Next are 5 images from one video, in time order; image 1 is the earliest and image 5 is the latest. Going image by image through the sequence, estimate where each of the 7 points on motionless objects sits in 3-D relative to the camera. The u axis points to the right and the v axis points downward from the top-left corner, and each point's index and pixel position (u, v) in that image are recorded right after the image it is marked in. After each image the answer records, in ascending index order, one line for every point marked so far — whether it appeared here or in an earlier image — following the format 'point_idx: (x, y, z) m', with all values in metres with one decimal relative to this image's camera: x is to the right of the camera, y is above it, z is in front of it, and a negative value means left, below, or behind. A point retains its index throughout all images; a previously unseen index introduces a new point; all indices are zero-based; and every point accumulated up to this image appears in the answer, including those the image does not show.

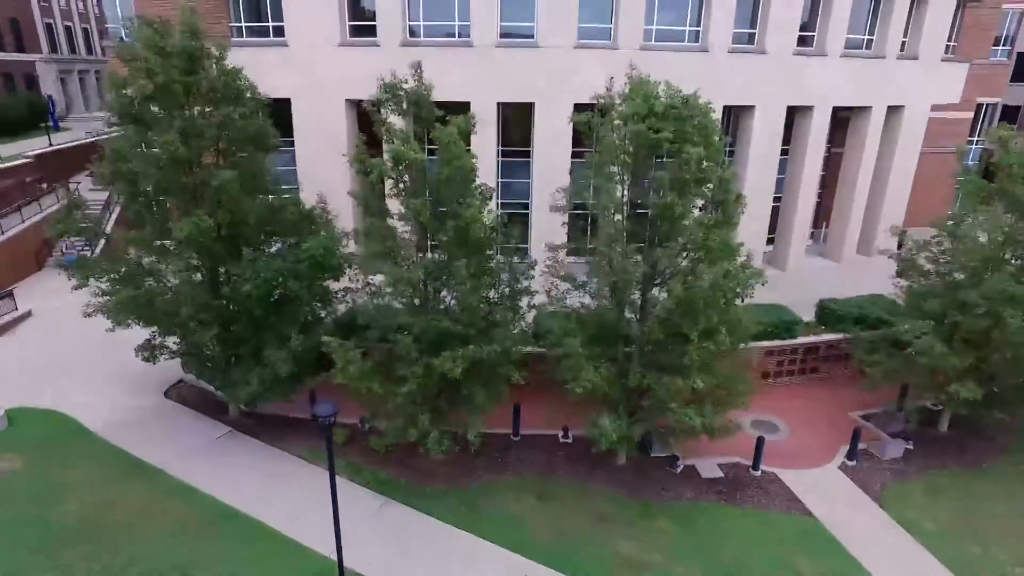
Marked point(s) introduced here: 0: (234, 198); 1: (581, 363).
0: (-4.2, +1.3, +10.2) m
1: (+1.0, -1.1, +10.0) m
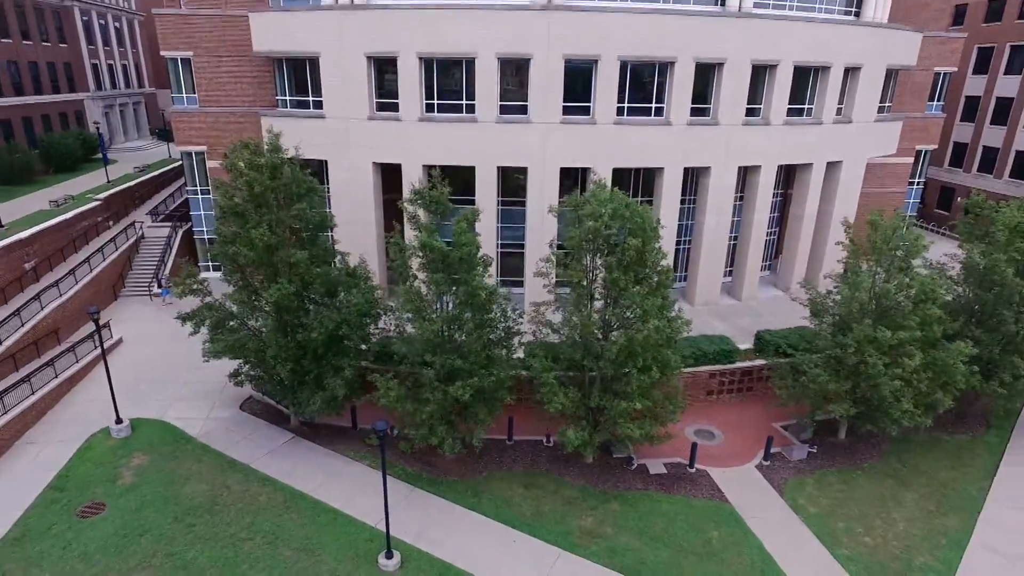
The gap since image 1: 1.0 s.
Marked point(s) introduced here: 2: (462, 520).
0: (-4.3, +0.4, +14.0) m
1: (+0.9, -2.1, +13.8) m
2: (-1.0, -4.6, +13.4) m
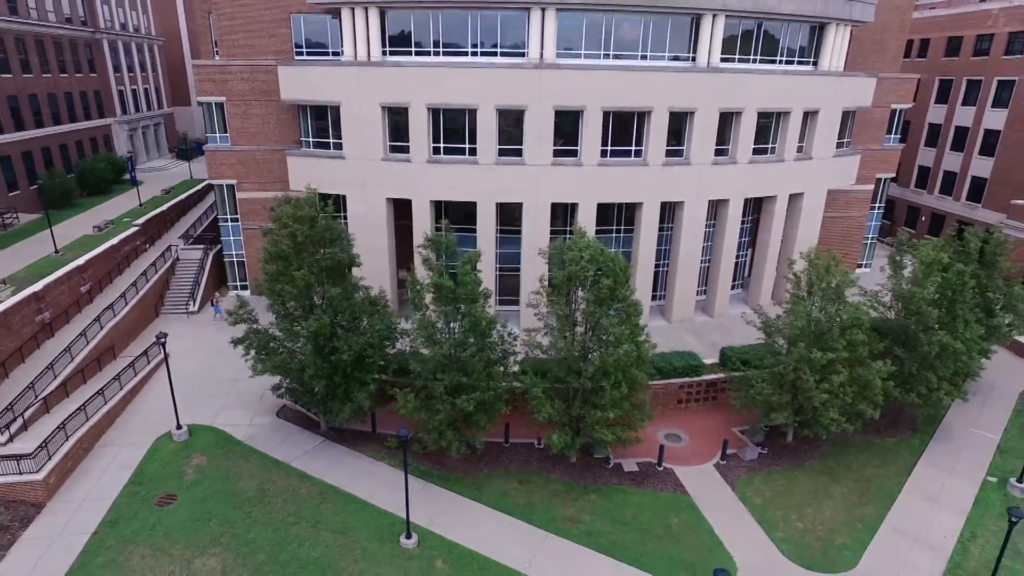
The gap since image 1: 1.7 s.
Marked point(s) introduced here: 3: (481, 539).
0: (-4.4, -0.3, +16.9) m
1: (+0.8, -2.8, +16.7) m
2: (-1.1, -5.3, +16.3) m
3: (-0.7, -5.7, +15.3) m
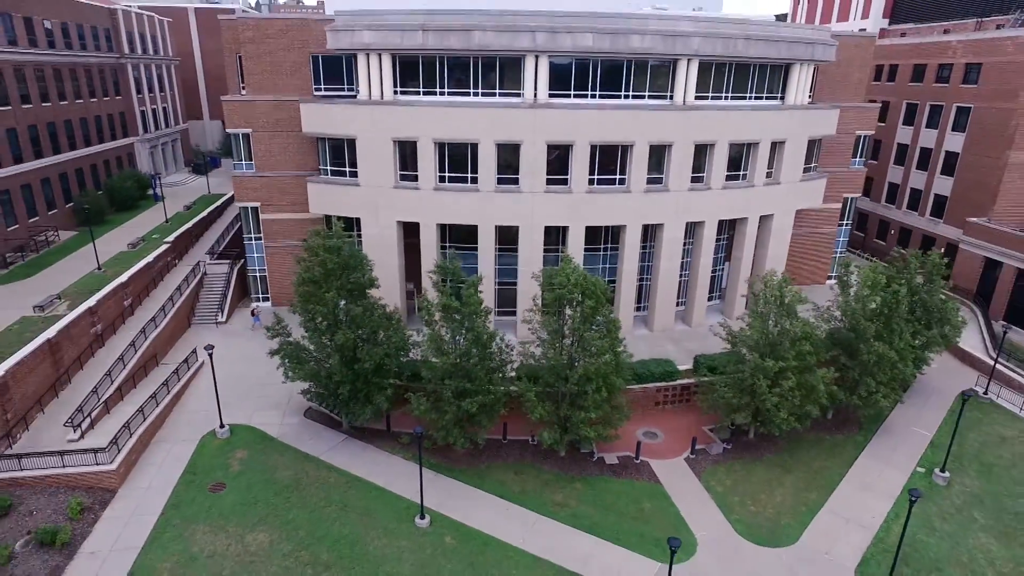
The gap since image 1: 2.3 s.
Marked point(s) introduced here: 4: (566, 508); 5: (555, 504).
0: (-4.5, -0.9, +19.7) m
1: (+0.7, -3.3, +19.6) m
2: (-1.2, -5.9, +19.2) m
3: (-0.8, -6.2, +18.1) m
4: (+1.5, -6.1, +18.8) m
5: (+1.2, -6.1, +19.0) m
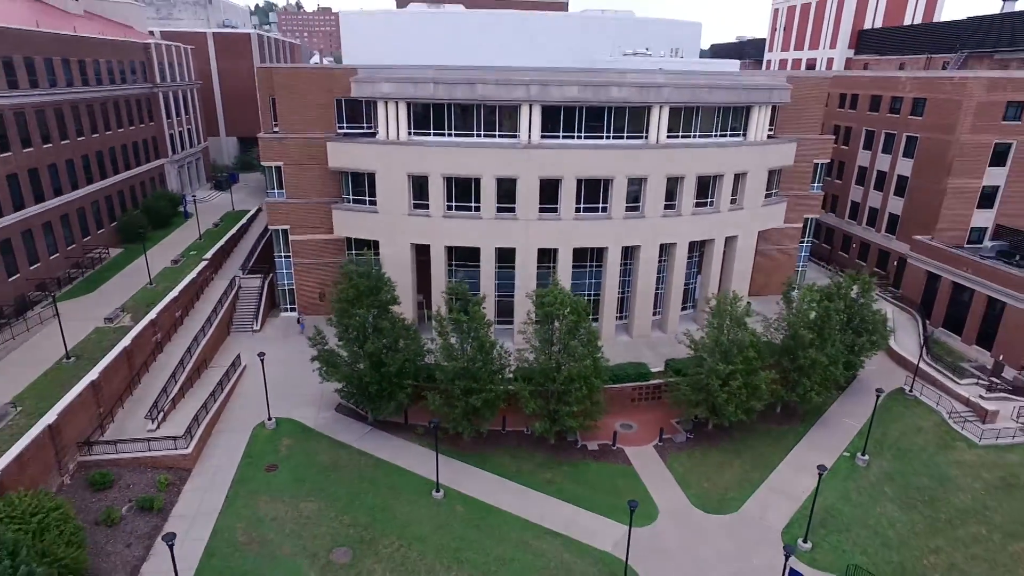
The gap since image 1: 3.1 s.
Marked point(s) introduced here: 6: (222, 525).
0: (-4.5, -1.5, +24.0) m
1: (+0.6, -4.0, +23.9) m
2: (-1.3, -6.5, +23.5) m
3: (-0.8, -6.8, +22.4) m
4: (+1.4, -6.7, +23.1) m
5: (+1.1, -6.7, +23.3) m
6: (-8.4, -6.9, +19.7) m
